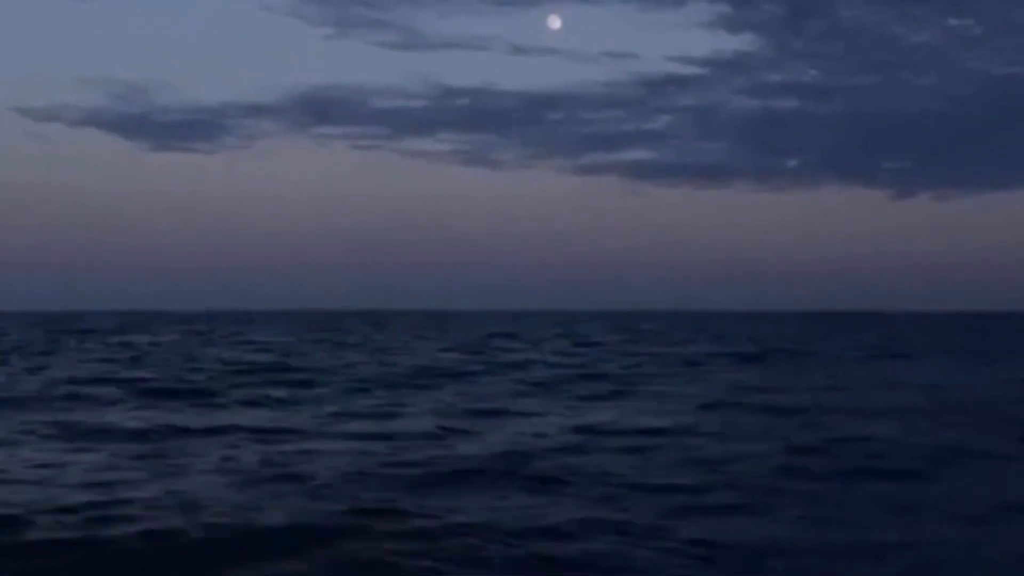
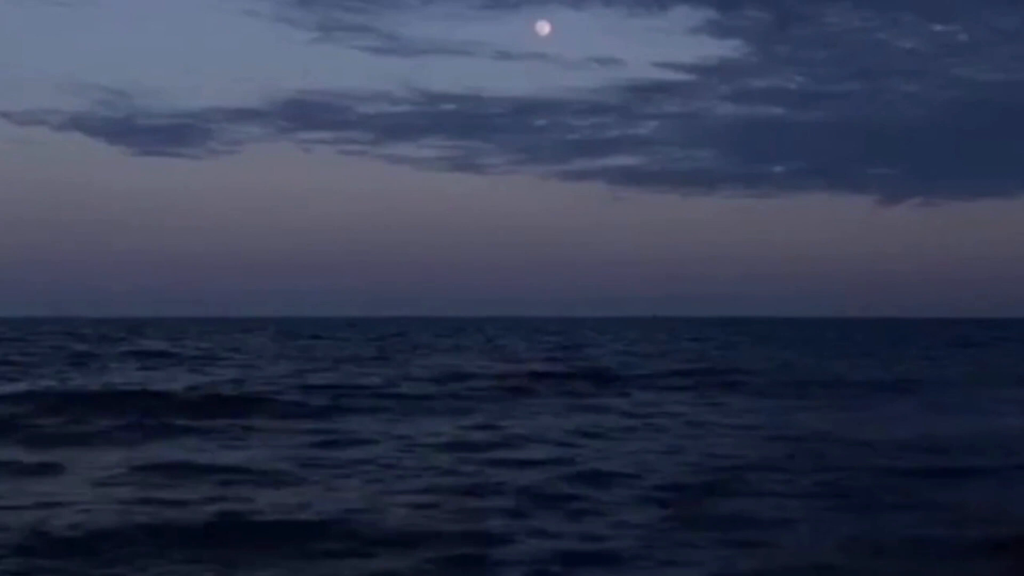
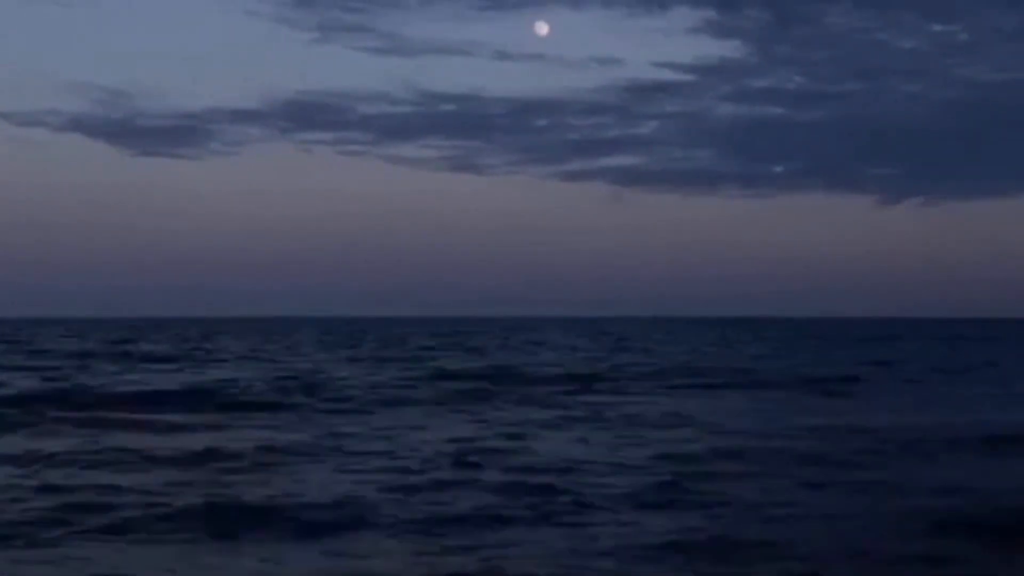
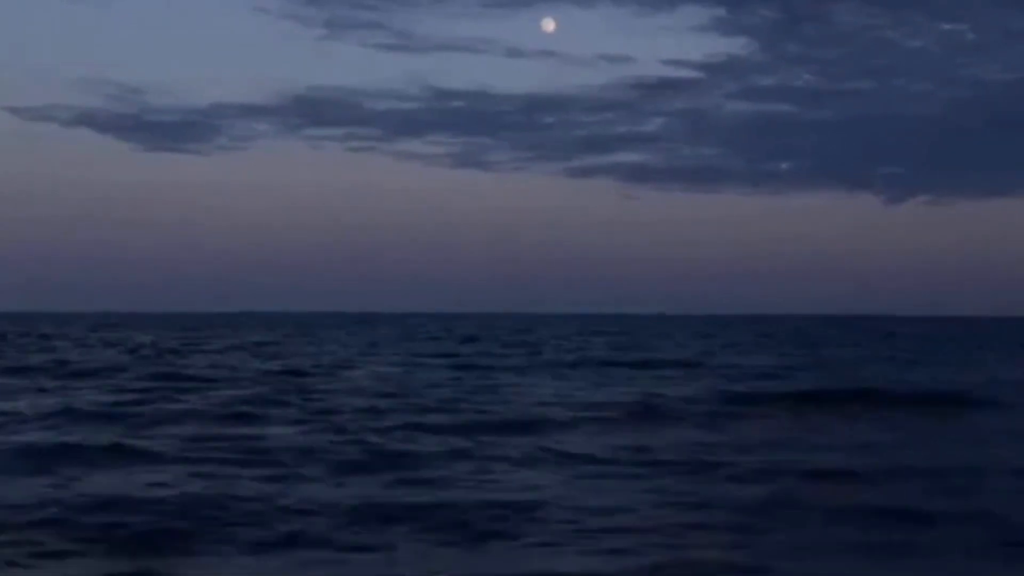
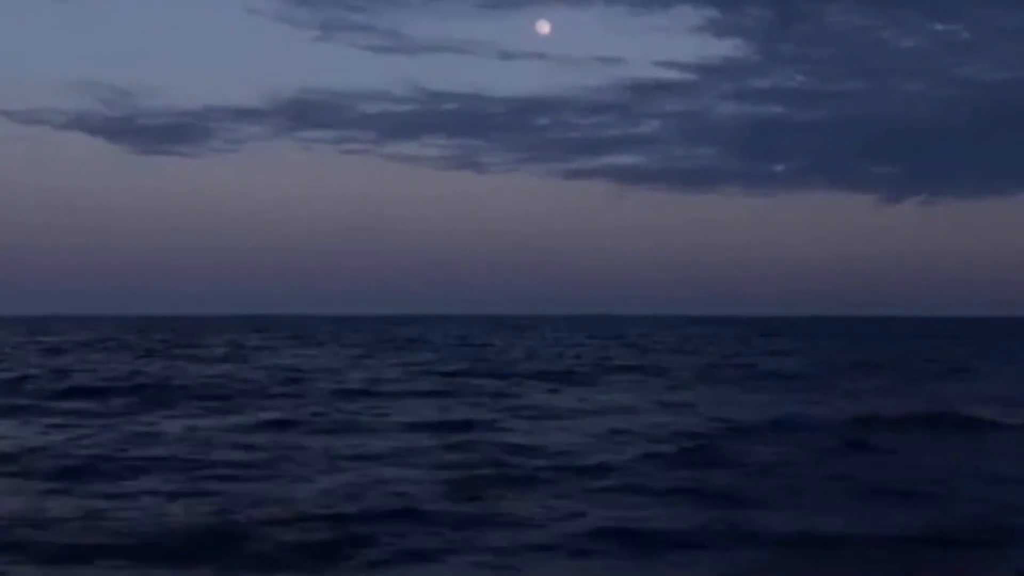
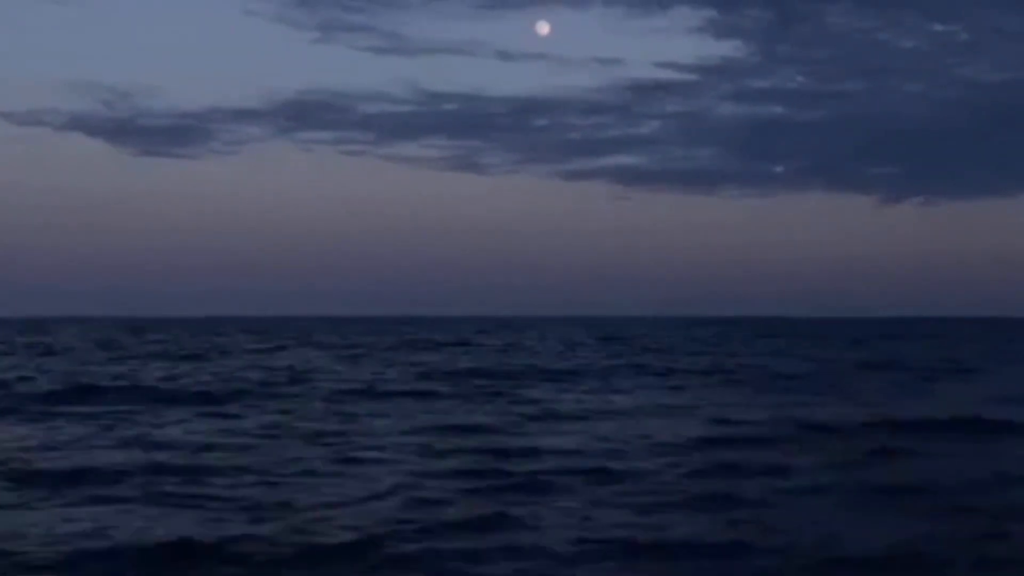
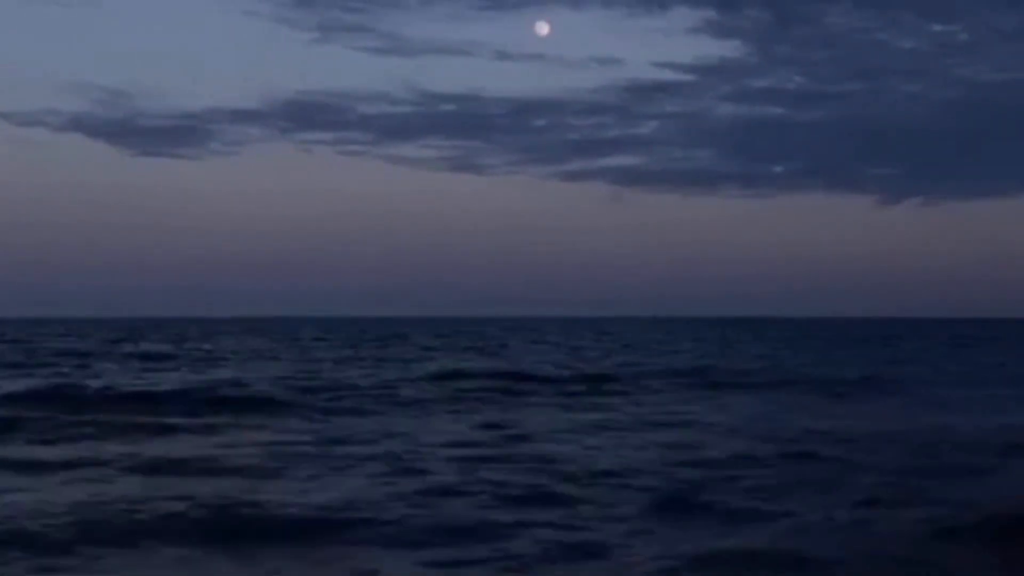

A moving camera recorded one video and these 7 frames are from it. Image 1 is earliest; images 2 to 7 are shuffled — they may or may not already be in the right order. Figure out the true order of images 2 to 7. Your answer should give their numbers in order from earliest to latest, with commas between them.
4, 5, 6, 3, 7, 2
